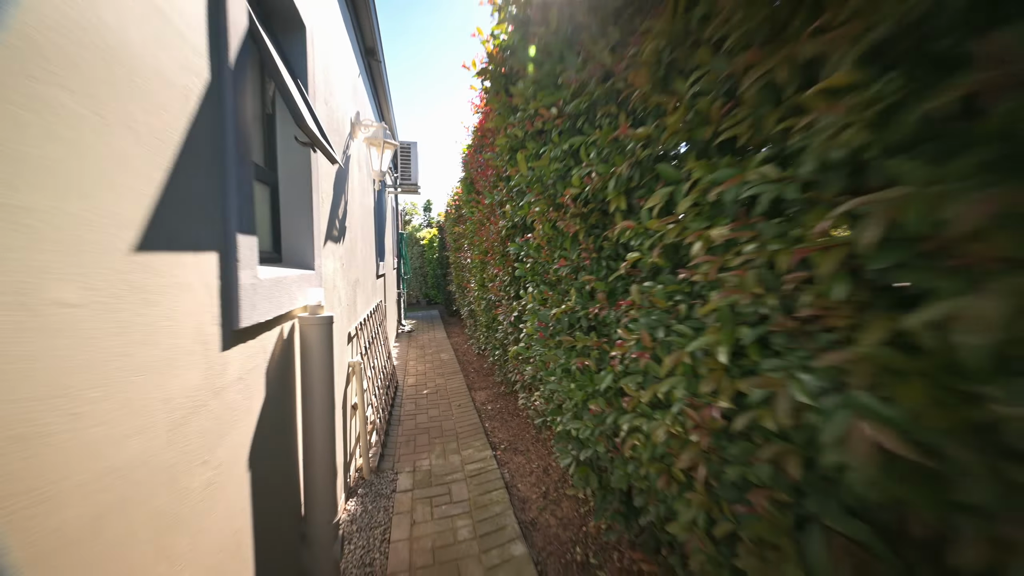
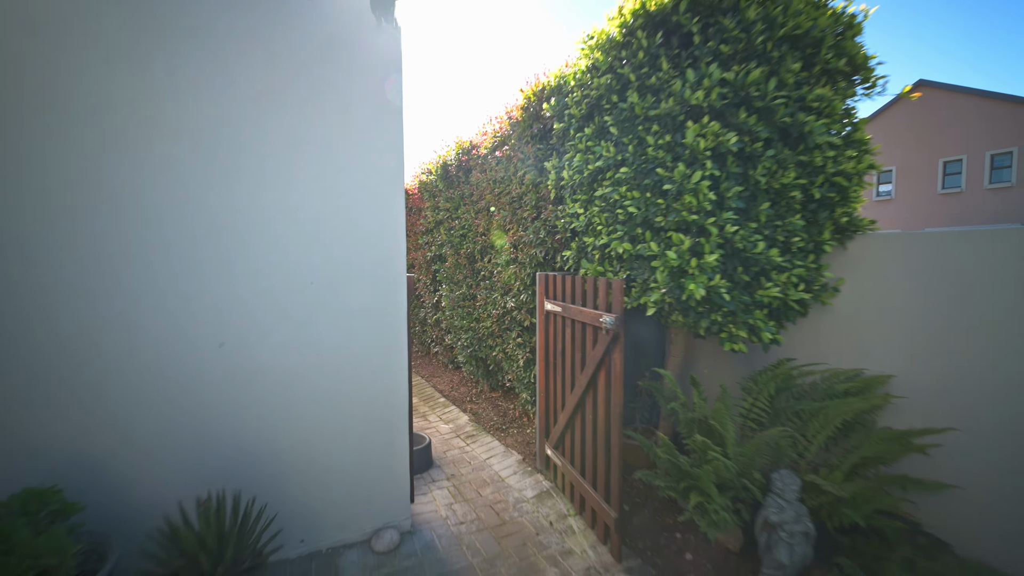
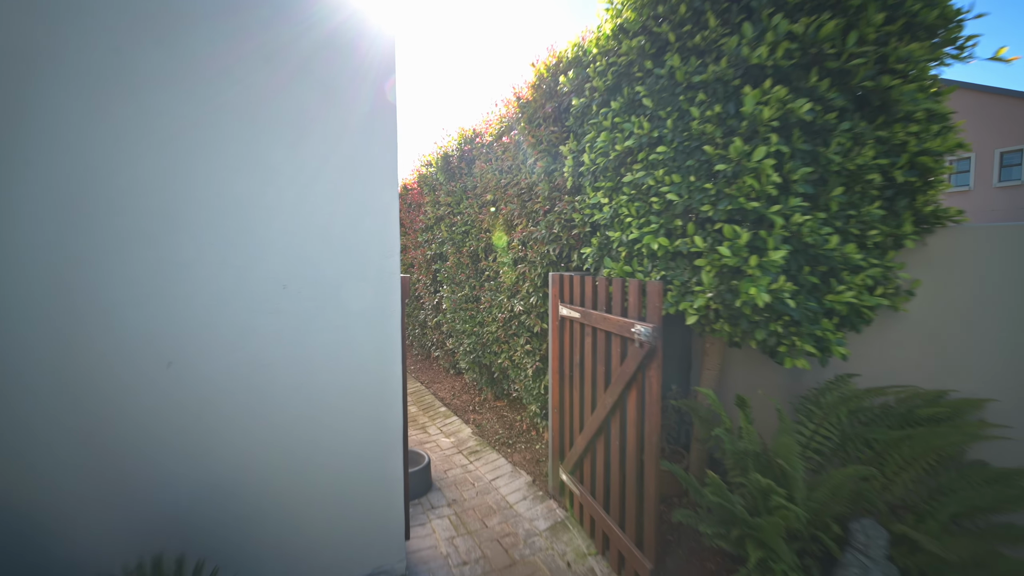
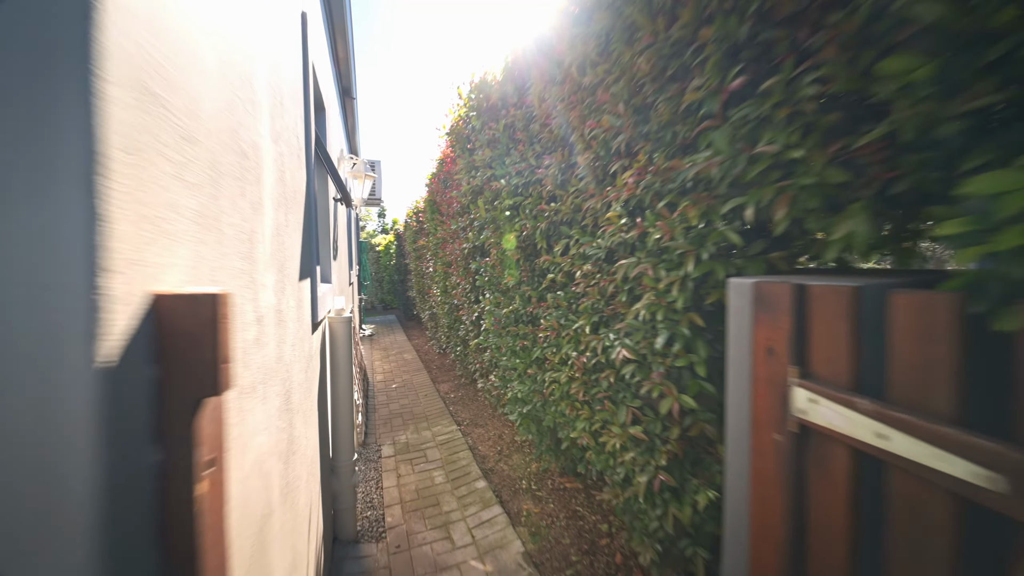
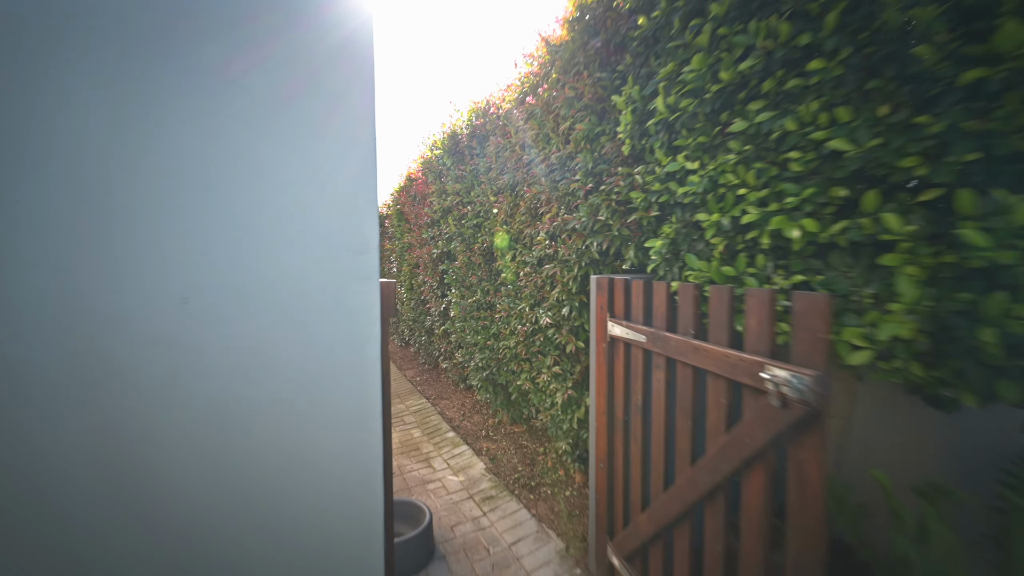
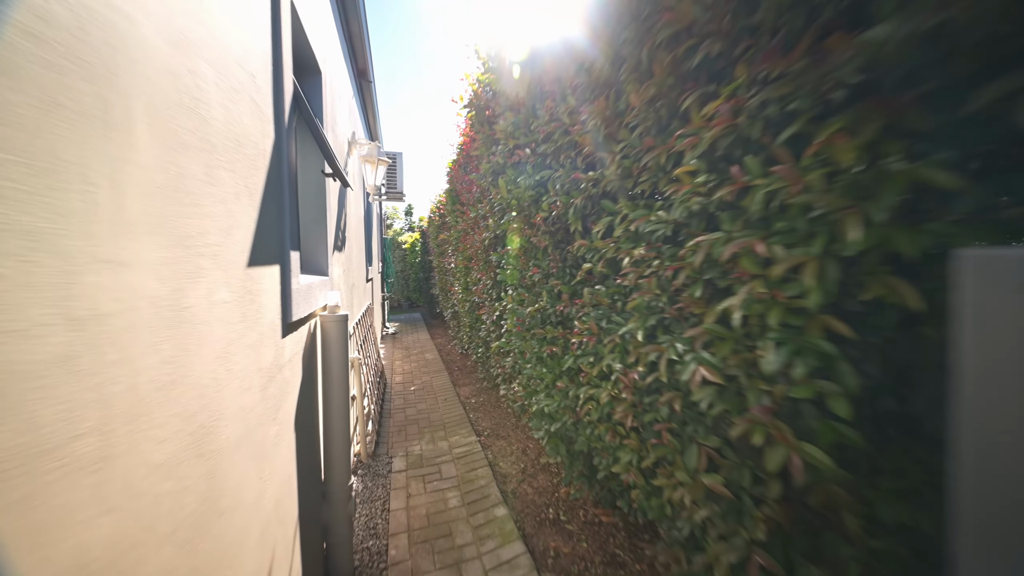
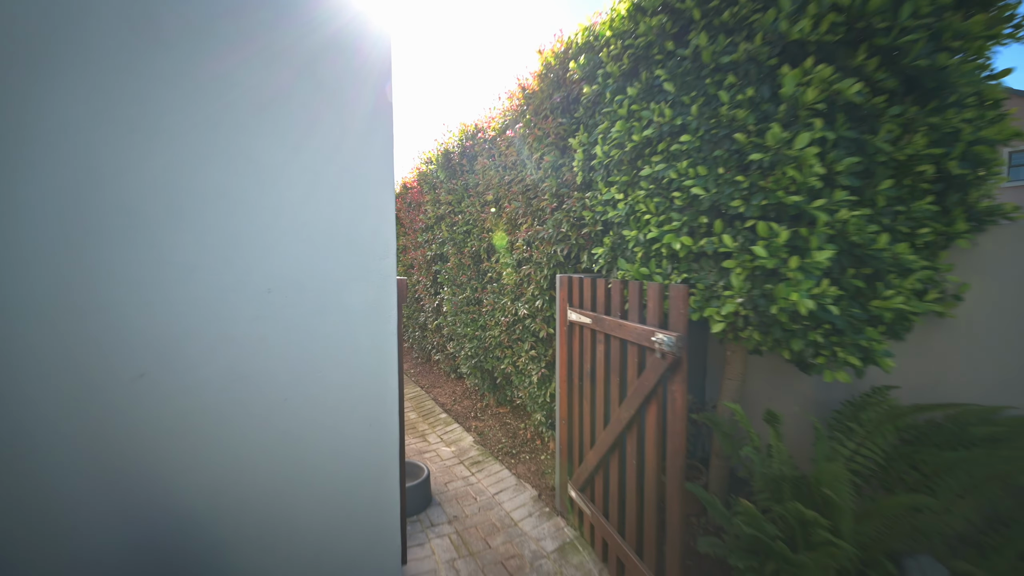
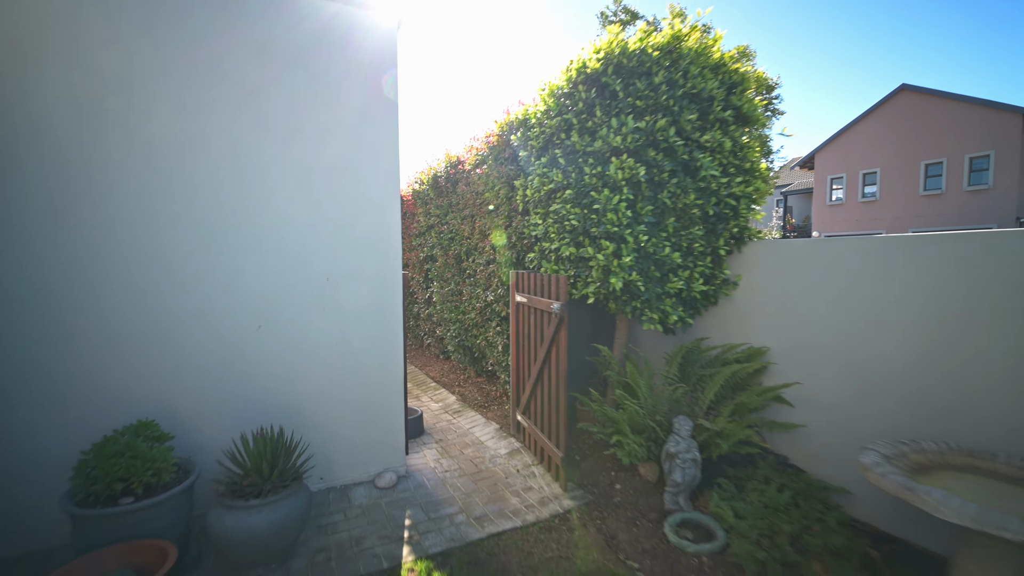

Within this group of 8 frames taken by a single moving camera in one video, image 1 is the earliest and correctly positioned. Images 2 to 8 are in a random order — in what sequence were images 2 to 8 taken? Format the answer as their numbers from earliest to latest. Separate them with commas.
6, 4, 5, 7, 3, 2, 8
